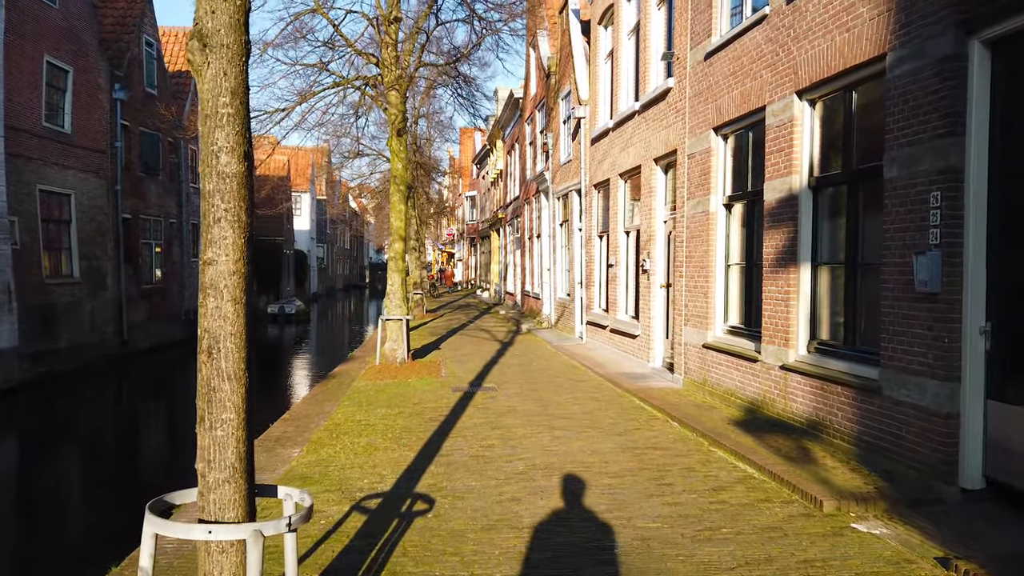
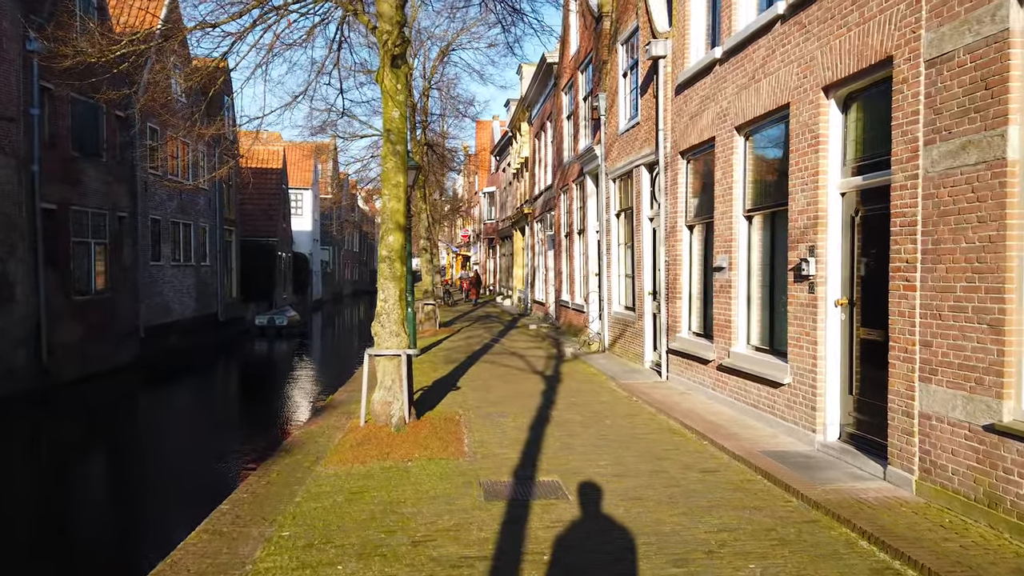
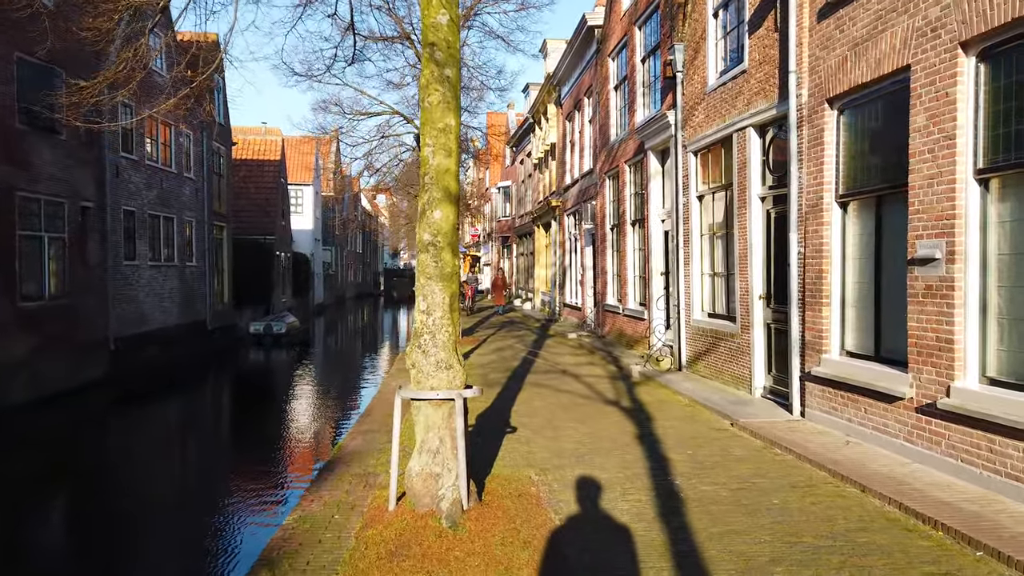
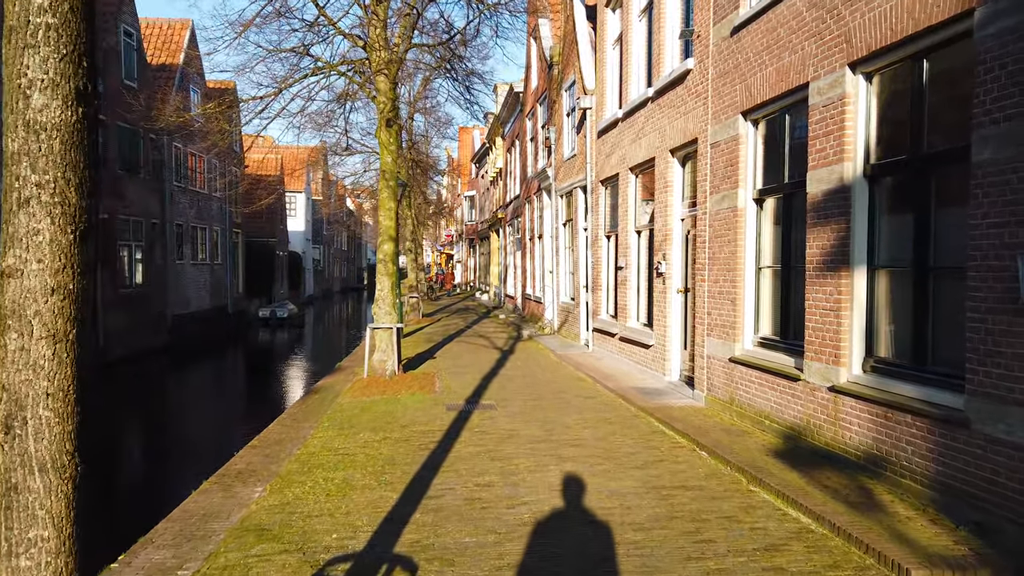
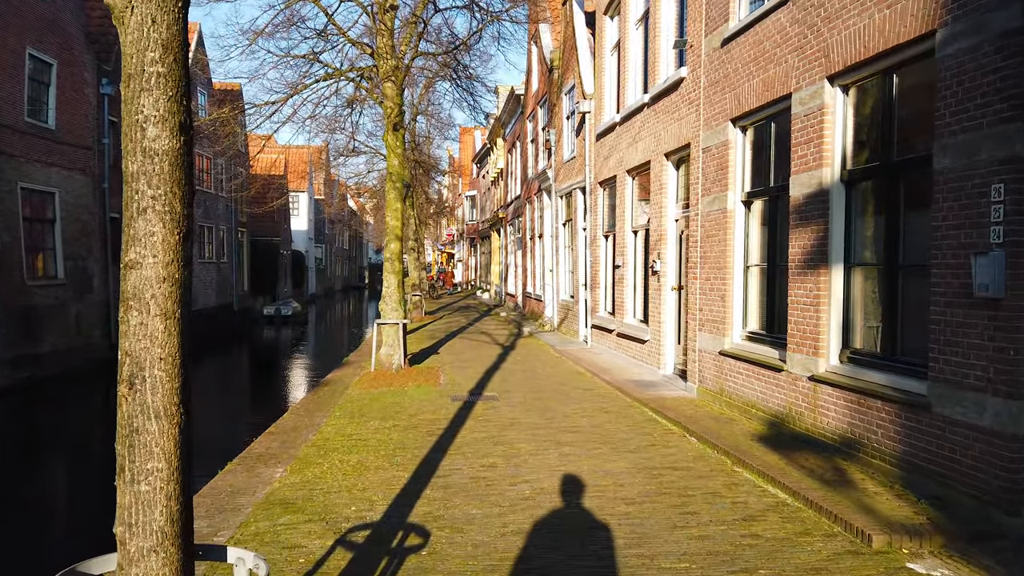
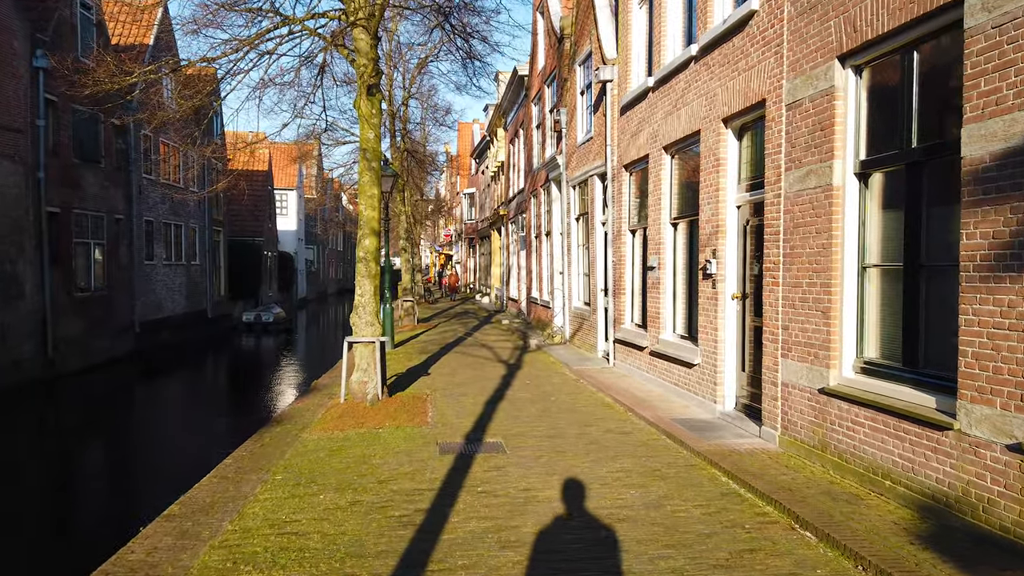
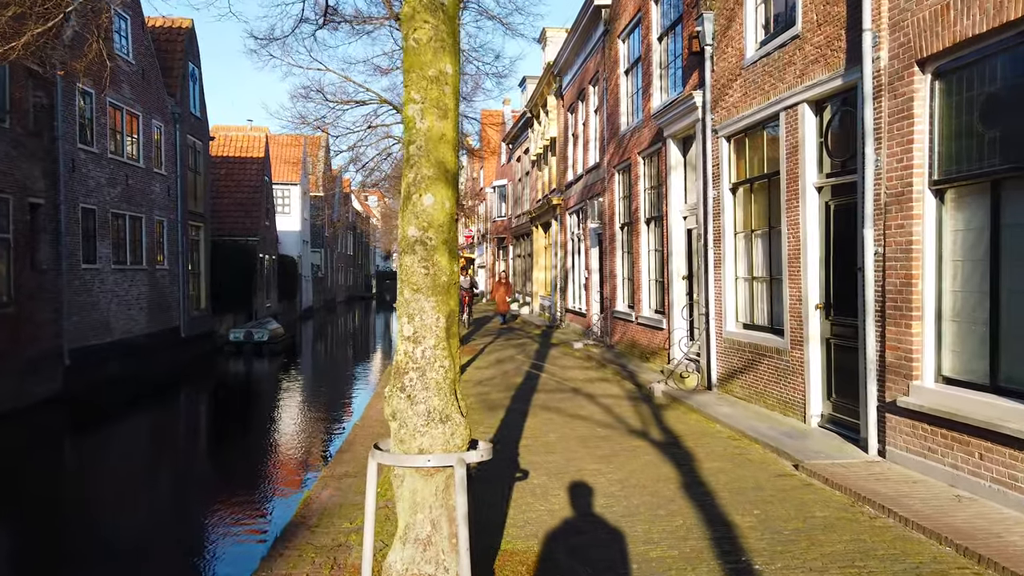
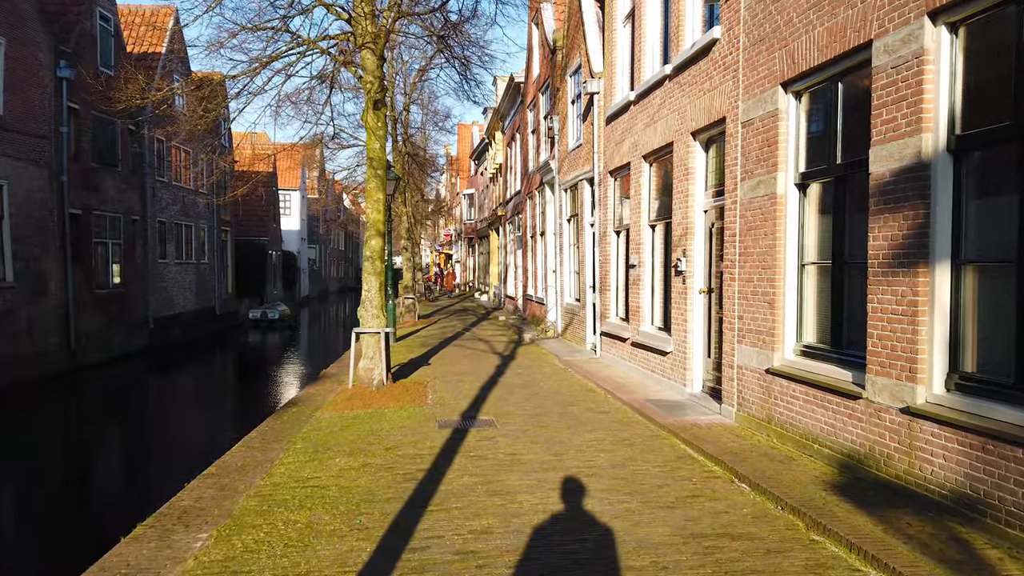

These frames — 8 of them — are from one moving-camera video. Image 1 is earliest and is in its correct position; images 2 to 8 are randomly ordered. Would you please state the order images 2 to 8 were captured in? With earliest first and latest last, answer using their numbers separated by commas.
5, 4, 8, 6, 2, 3, 7
